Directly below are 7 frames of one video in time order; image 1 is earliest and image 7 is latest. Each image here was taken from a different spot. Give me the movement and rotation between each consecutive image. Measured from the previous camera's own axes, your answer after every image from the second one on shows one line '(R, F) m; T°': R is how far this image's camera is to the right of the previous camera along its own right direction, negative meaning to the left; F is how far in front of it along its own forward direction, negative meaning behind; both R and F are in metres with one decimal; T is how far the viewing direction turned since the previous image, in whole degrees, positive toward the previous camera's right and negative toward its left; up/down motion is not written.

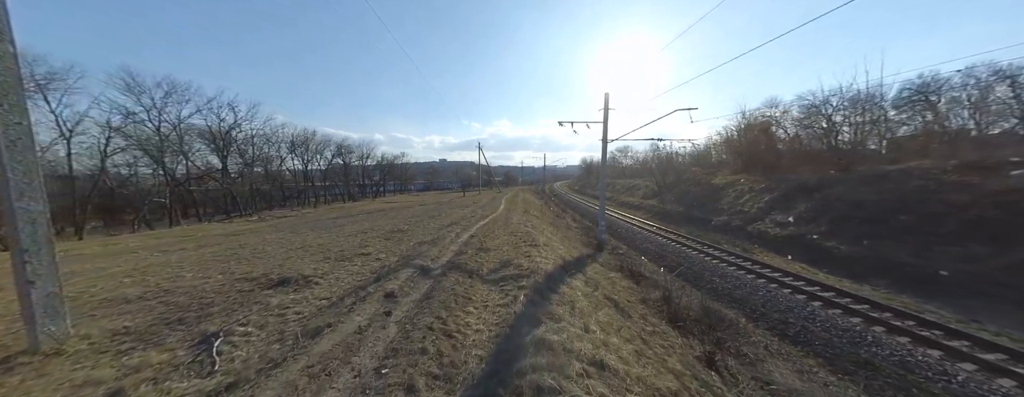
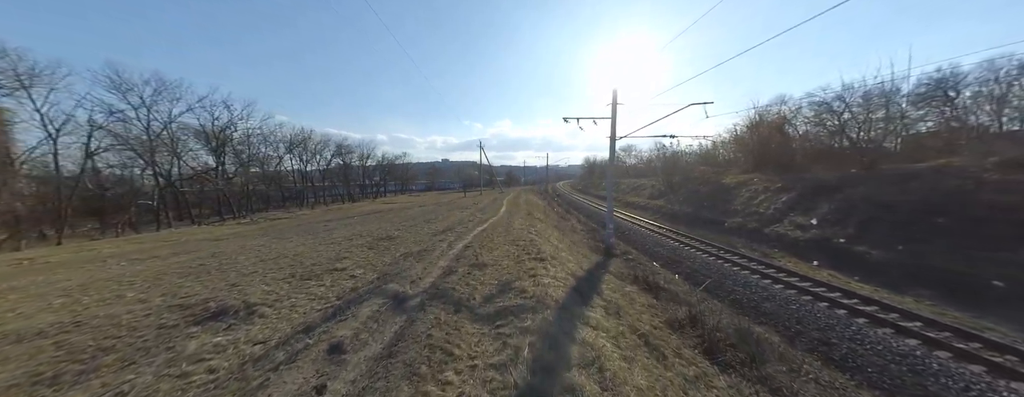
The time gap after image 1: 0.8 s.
(0.0, +1.0) m; 0°
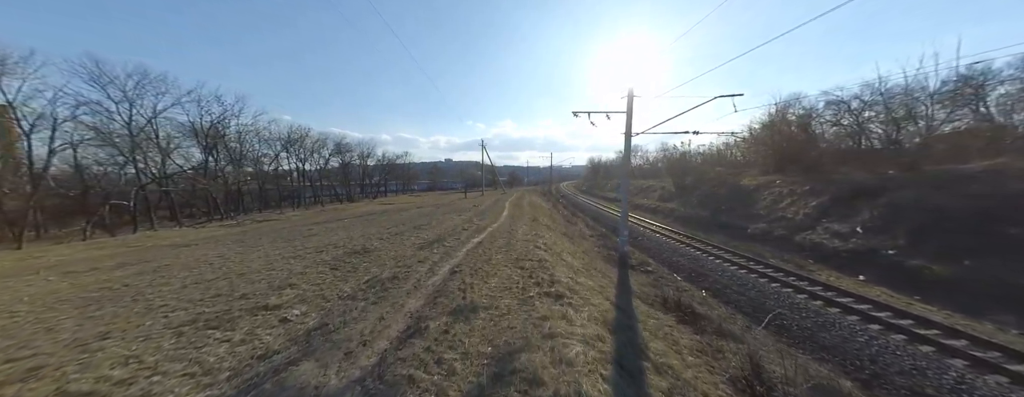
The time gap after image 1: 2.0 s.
(0.0, +1.5) m; -1°
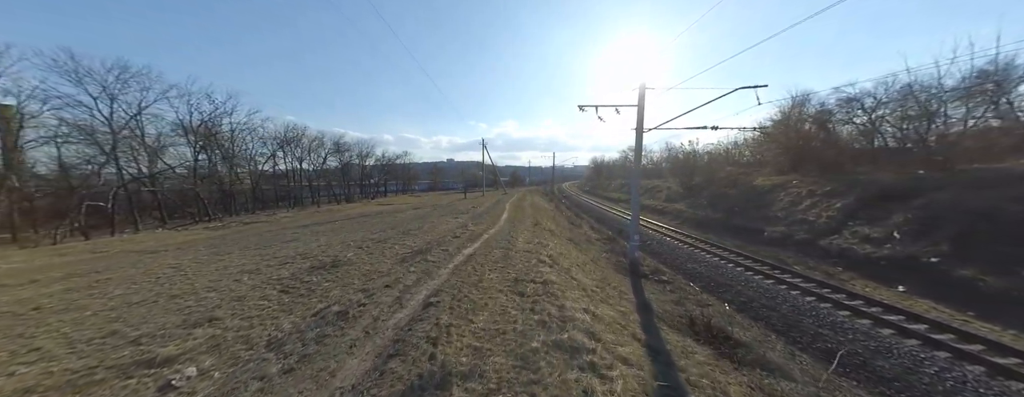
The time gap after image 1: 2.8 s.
(+0.1, +1.1) m; 0°
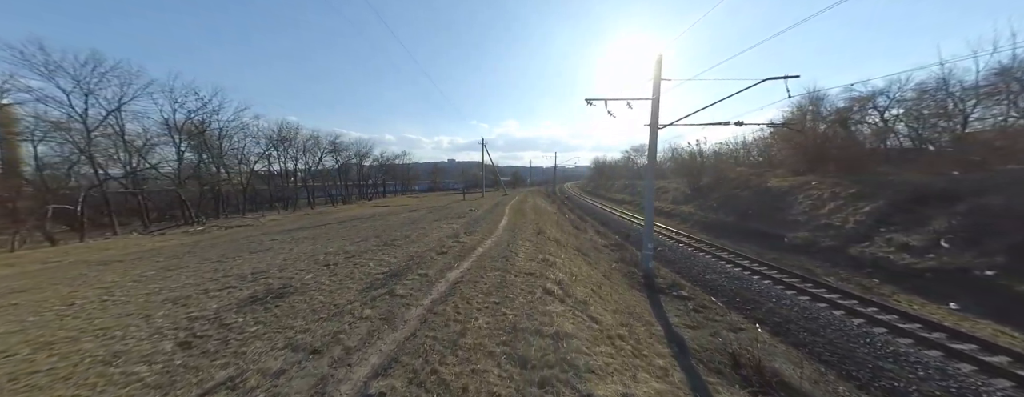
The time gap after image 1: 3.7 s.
(0.0, +1.2) m; 0°
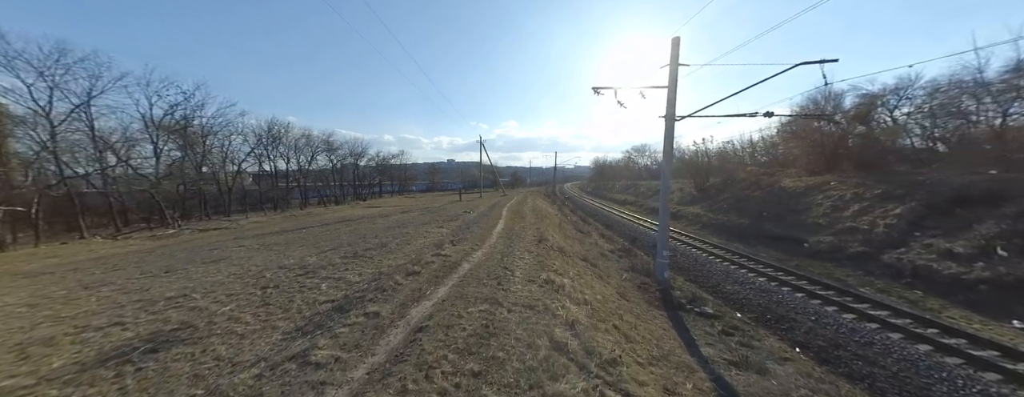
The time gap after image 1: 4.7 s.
(+0.1, +1.3) m; 0°
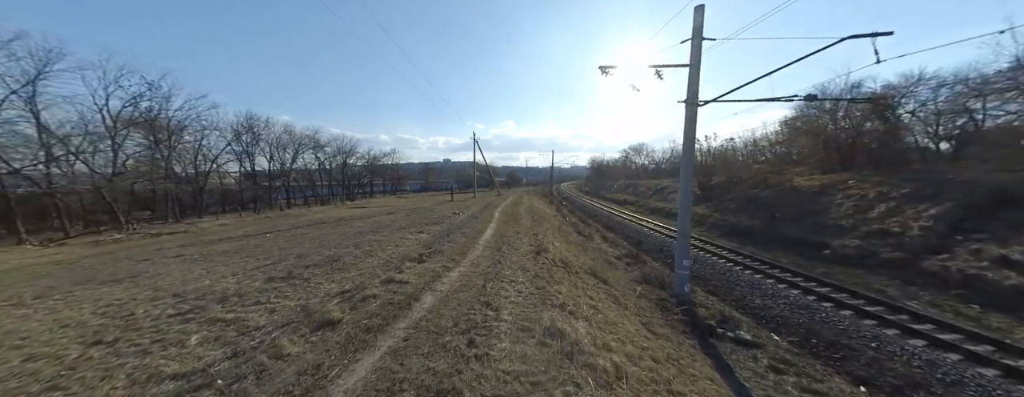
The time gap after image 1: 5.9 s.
(+0.1, +1.6) m; +1°
